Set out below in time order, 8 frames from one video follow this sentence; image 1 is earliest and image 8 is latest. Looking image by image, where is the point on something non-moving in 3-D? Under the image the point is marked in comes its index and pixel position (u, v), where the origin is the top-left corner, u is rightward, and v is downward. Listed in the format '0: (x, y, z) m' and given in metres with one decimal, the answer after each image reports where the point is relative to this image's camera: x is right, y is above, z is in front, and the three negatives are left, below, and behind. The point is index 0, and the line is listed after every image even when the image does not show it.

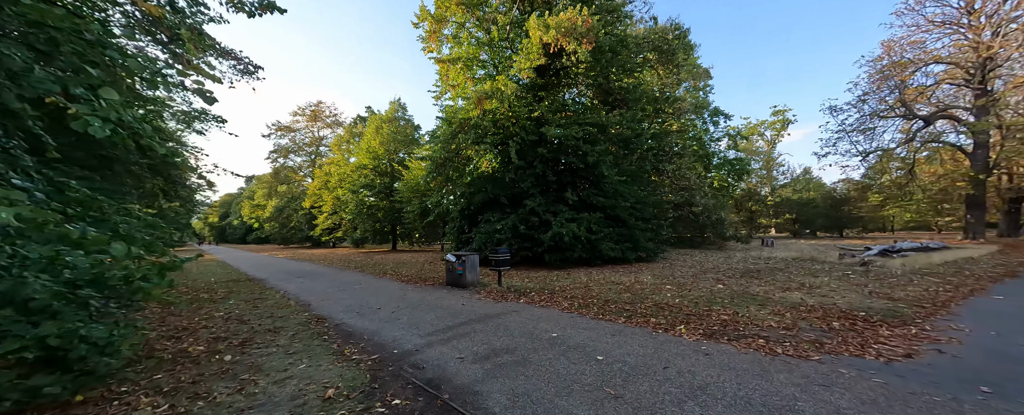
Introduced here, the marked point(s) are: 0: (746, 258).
0: (+9.8, -2.1, +12.9) m
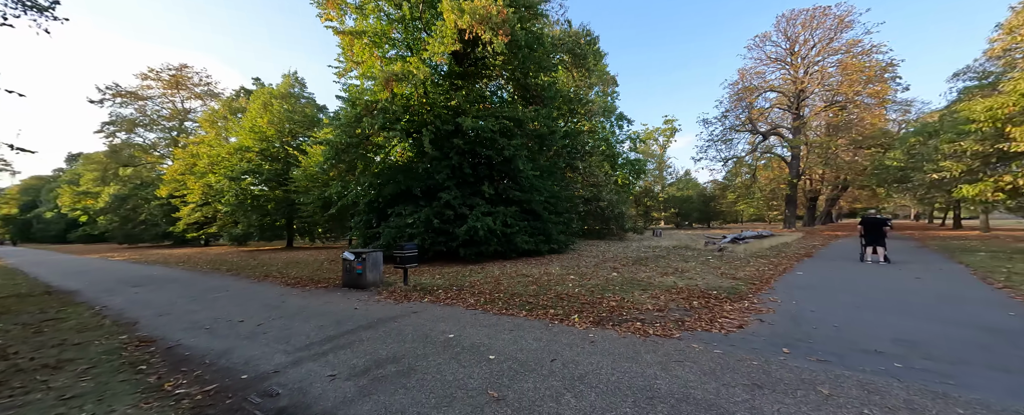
0: (+6.1, -1.9, +14.8) m
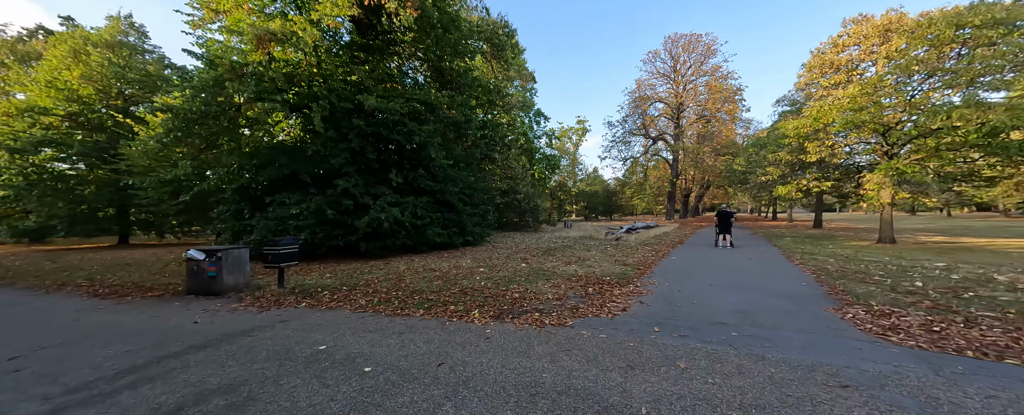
0: (+2.0, -1.5, +15.7) m
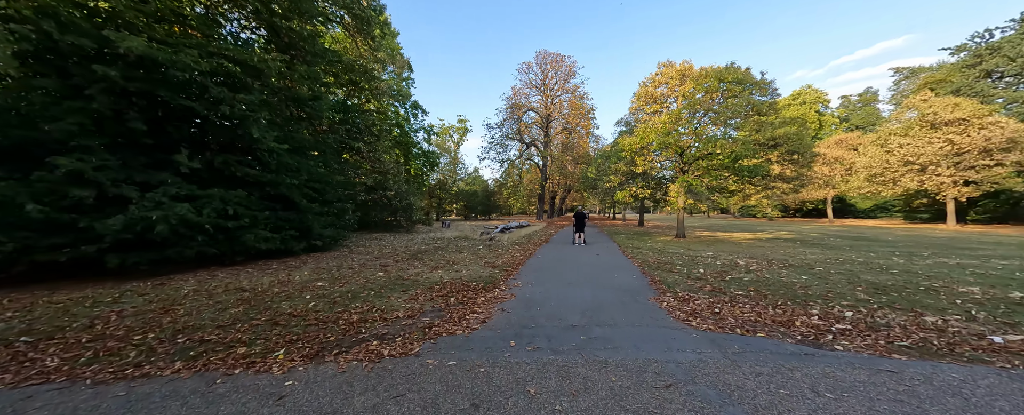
0: (-4.2, -1.5, +14.7) m
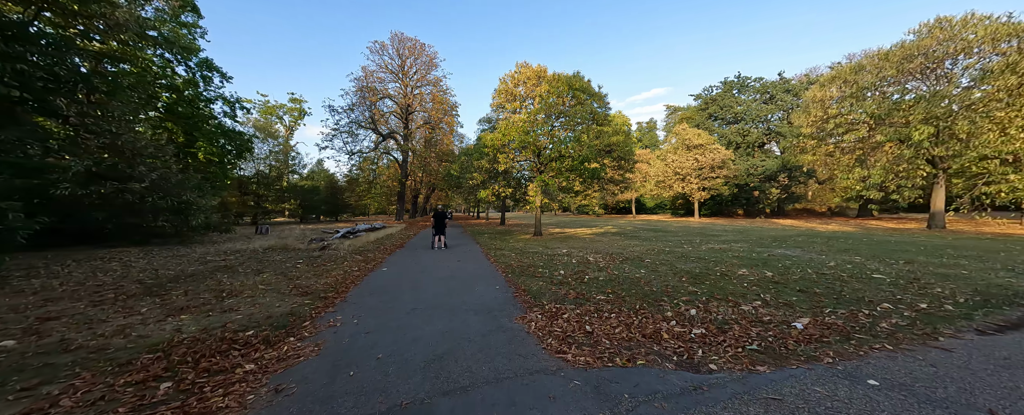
0: (-9.9, -1.5, +10.0) m
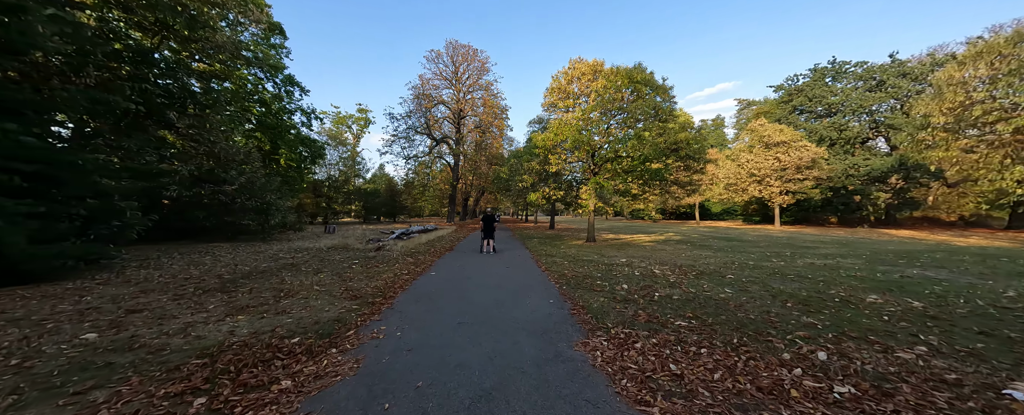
0: (-8.2, -1.5, +10.8) m
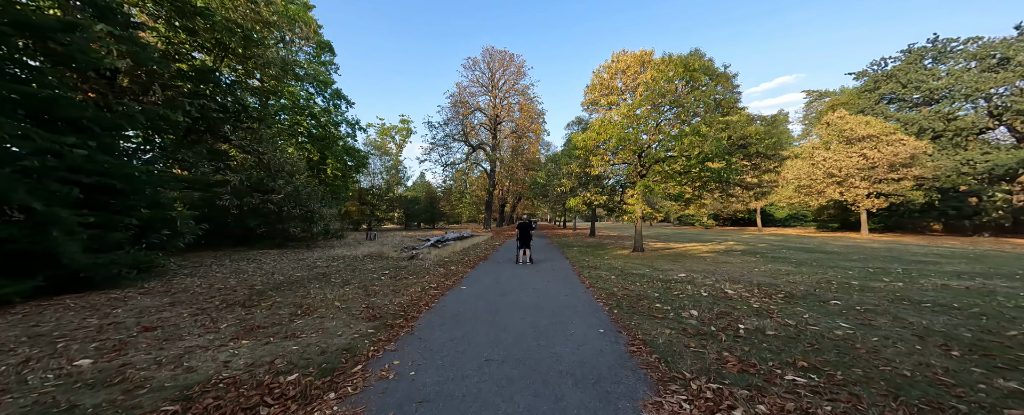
0: (-6.8, -1.8, +10.9) m
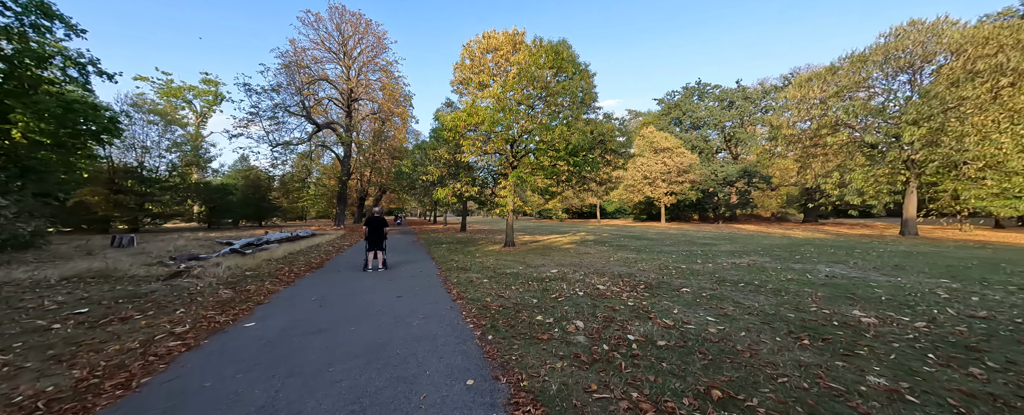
0: (-10.4, -1.5, +5.5) m
